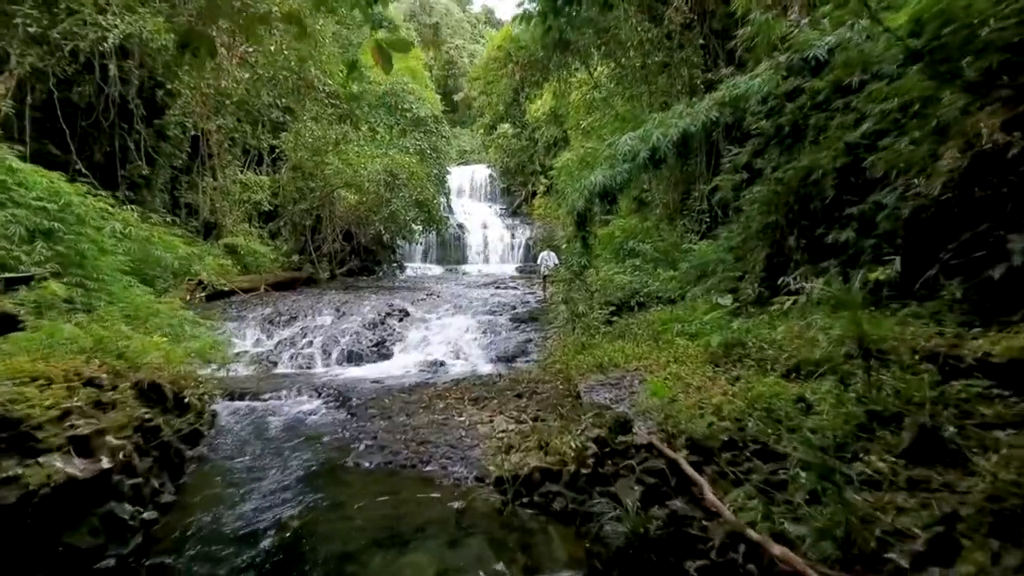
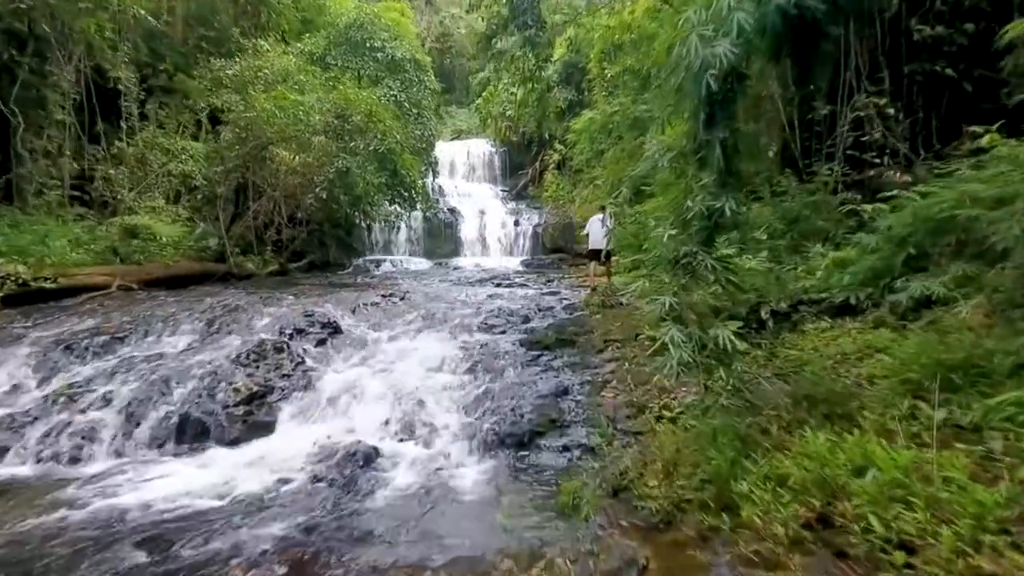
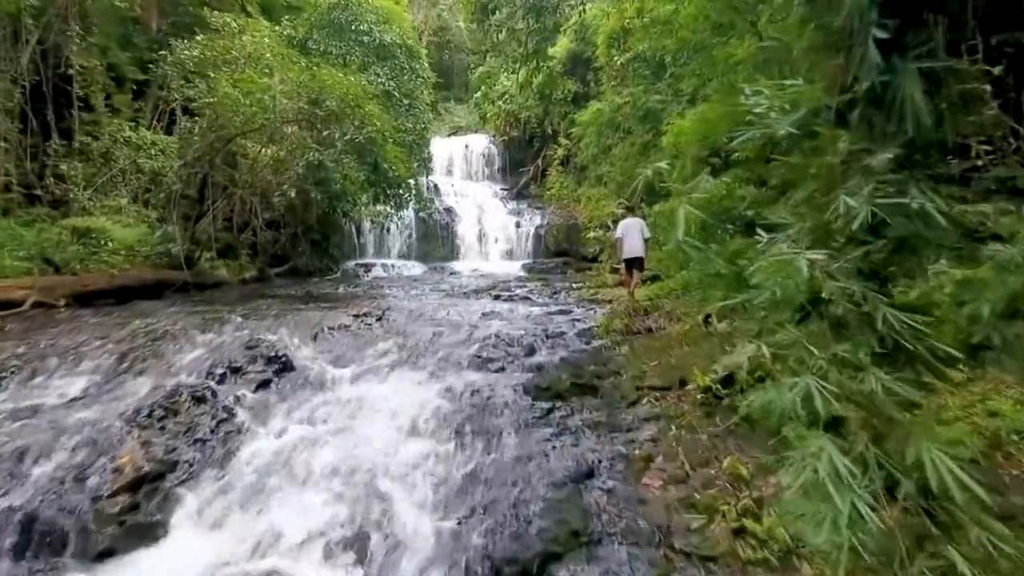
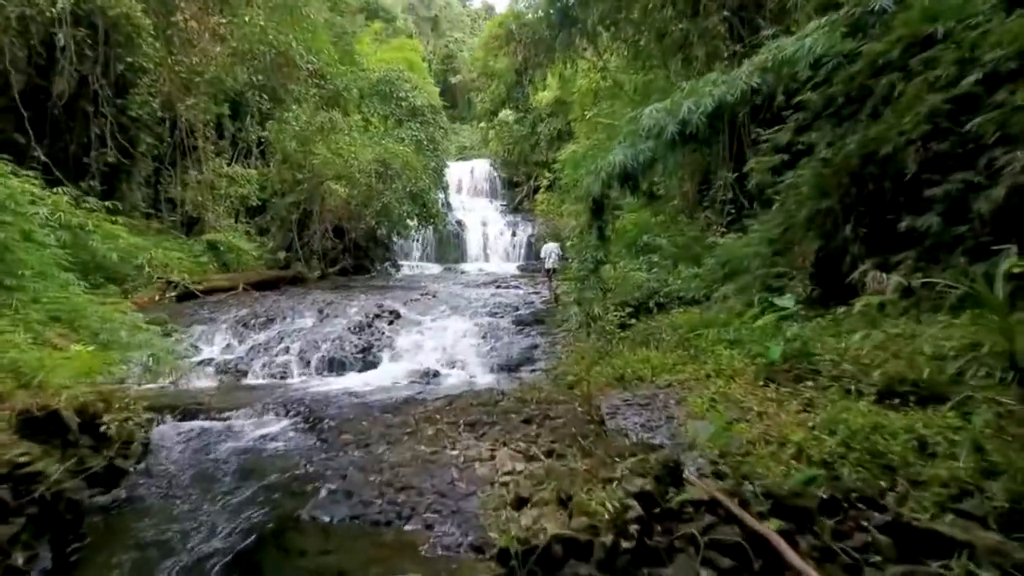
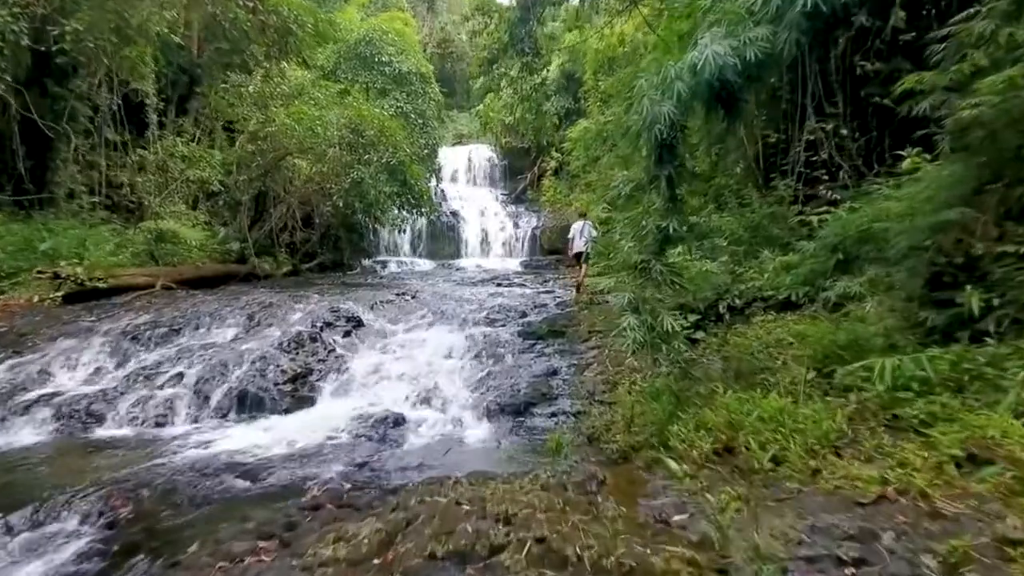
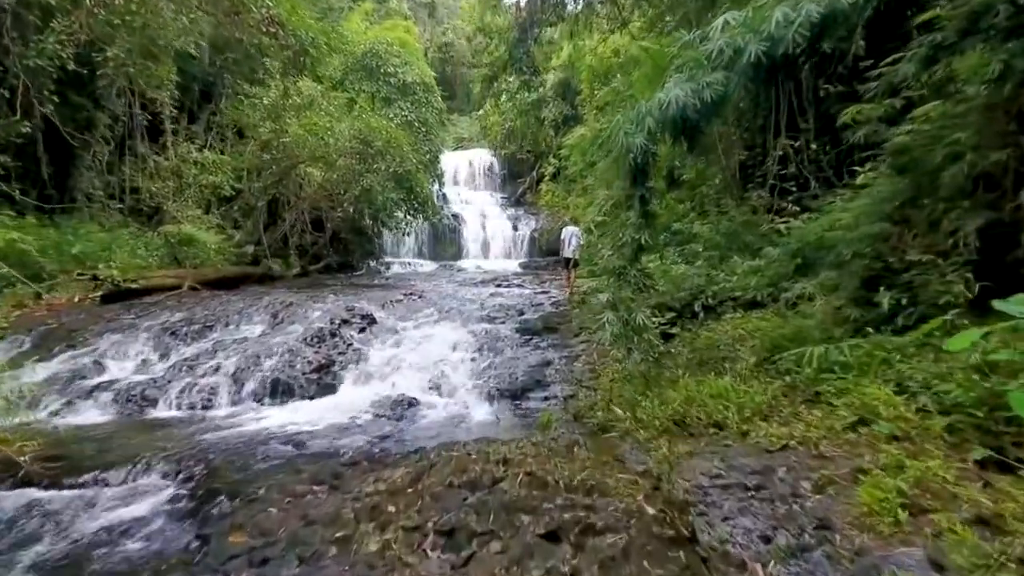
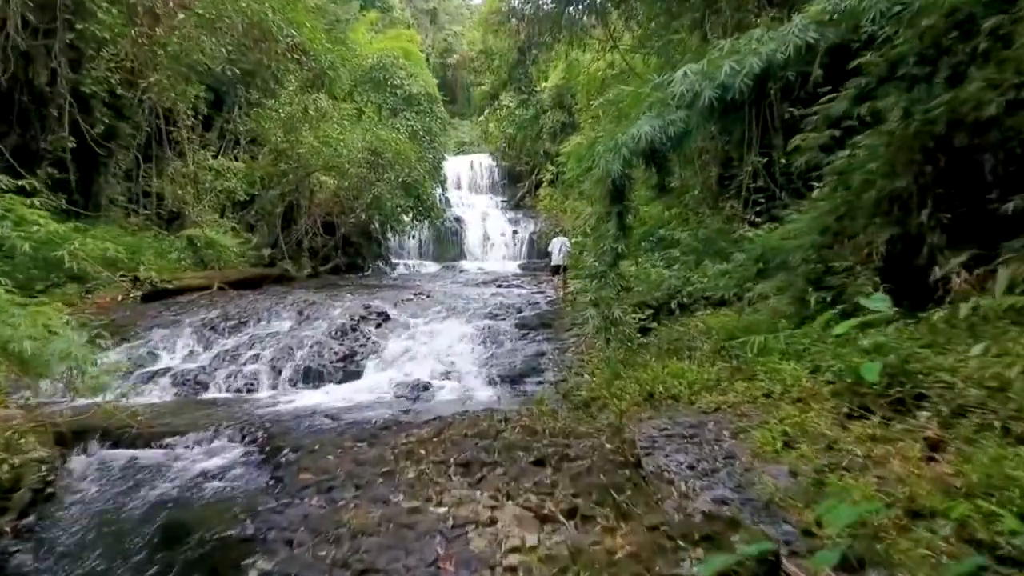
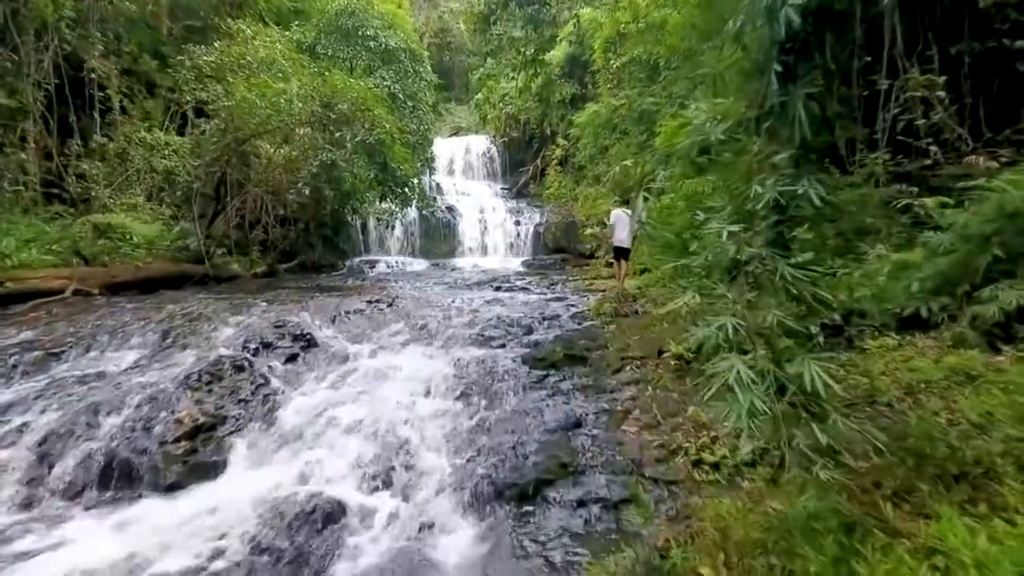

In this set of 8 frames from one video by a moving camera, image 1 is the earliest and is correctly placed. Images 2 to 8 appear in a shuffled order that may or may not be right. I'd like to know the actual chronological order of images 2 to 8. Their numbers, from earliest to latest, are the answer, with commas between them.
4, 7, 6, 5, 2, 8, 3
